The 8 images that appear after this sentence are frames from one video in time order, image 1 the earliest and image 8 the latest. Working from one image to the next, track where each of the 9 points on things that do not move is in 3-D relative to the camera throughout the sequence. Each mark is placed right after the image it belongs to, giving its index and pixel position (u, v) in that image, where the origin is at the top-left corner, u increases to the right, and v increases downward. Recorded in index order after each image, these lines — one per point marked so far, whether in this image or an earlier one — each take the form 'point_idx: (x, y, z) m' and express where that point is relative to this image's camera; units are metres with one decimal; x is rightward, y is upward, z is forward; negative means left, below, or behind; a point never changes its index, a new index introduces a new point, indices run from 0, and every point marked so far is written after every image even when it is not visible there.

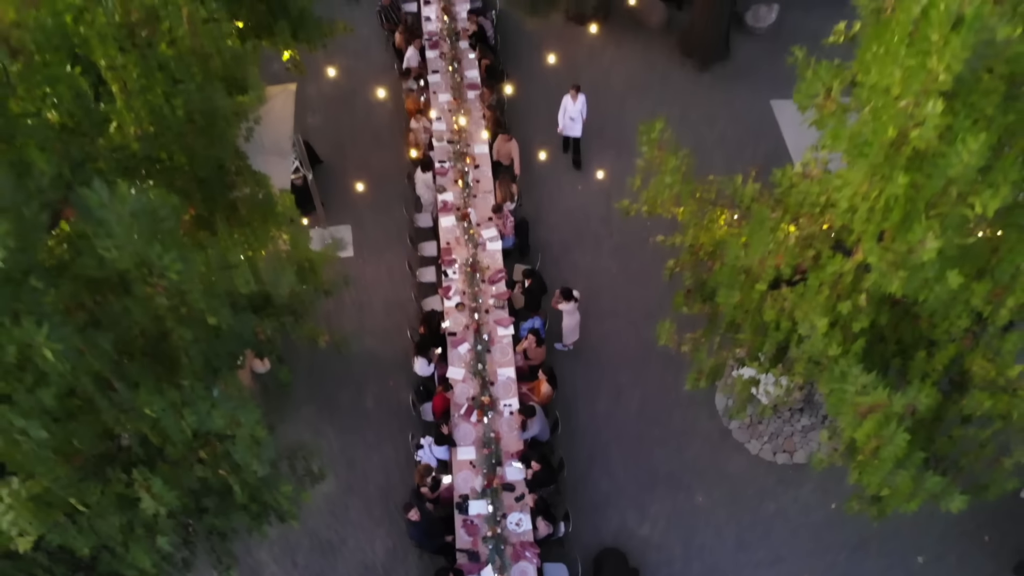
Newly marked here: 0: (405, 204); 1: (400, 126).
0: (-1.3, +1.0, +10.2) m
1: (-1.5, +2.1, +11.0) m
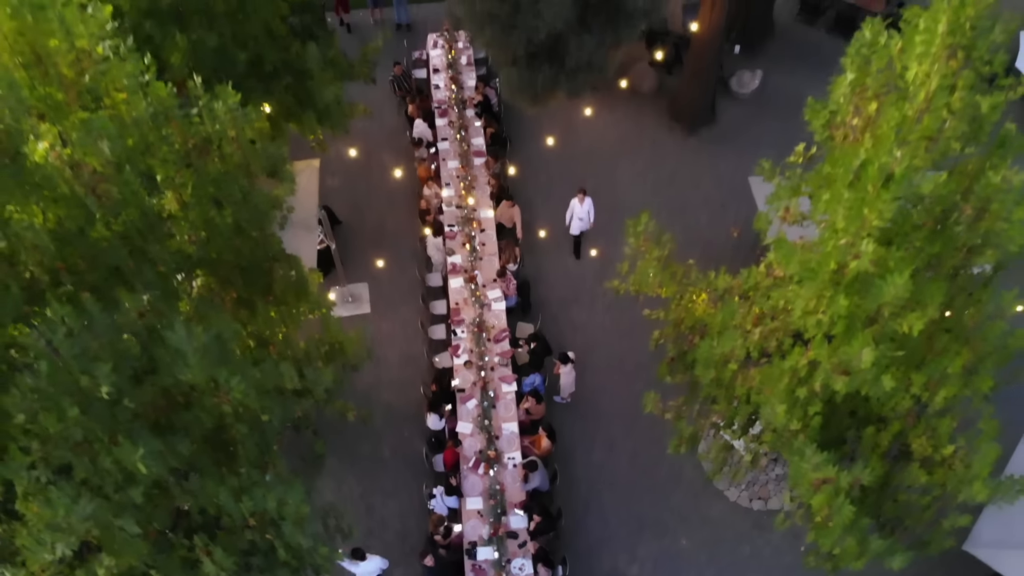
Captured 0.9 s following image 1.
0: (-1.3, +0.4, +11.1) m
1: (-1.4, +1.4, +11.9) m
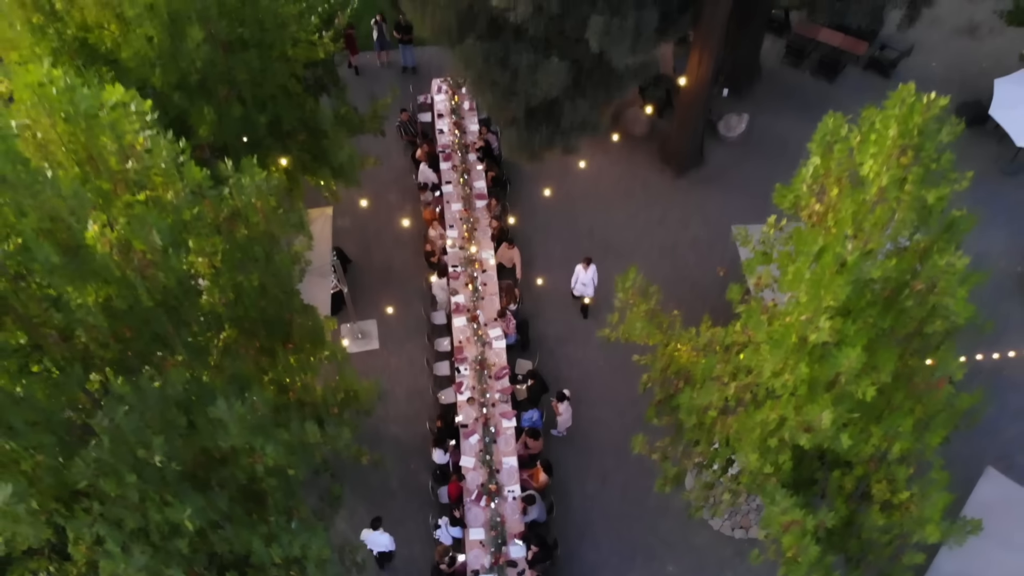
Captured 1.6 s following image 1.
0: (-1.3, -0.2, +11.8) m
1: (-1.4, +0.9, +12.6) m
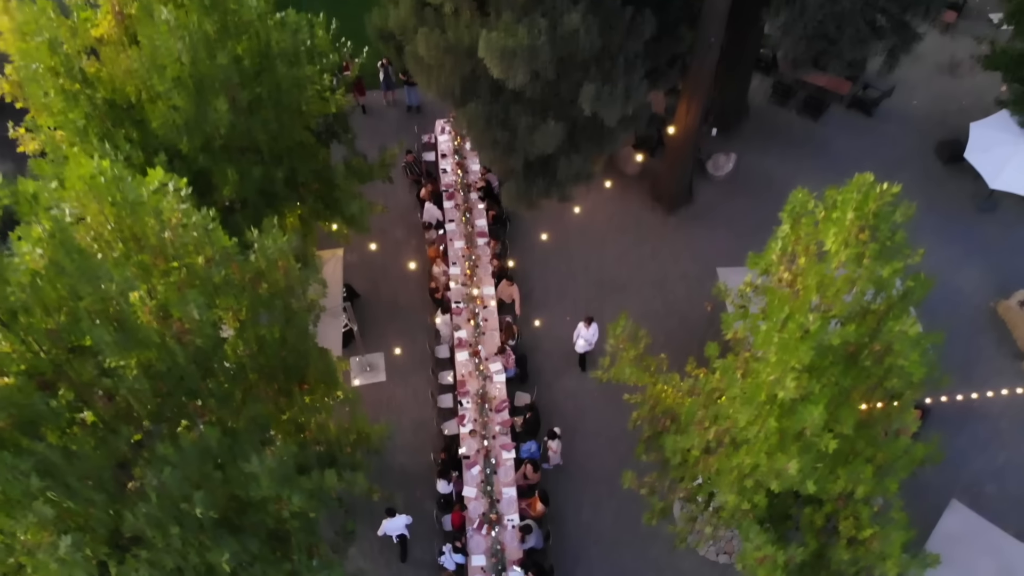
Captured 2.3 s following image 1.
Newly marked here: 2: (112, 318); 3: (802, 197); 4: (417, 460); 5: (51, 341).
0: (-1.3, -0.7, +12.5) m
1: (-1.4, +0.4, +13.3) m
2: (-3.0, -0.2, +6.3) m
3: (+2.5, +0.8, +7.3) m
4: (-1.3, -2.3, +11.3) m
5: (-3.4, -0.4, +6.1) m
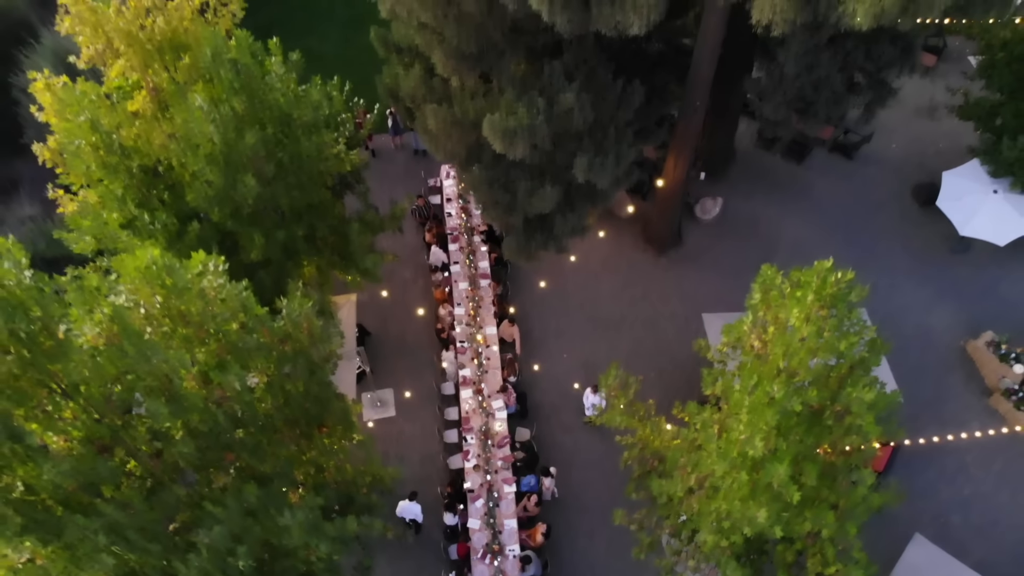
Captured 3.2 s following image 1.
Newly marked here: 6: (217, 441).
0: (-1.3, -1.3, +13.4) m
1: (-1.4, -0.3, +14.2) m
2: (-3.0, -0.9, +7.2) m
3: (+2.6, +0.1, +8.2) m
4: (-1.3, -3.0, +12.2) m
5: (-3.4, -1.0, +7.0) m
6: (-2.8, -1.5, +7.9) m
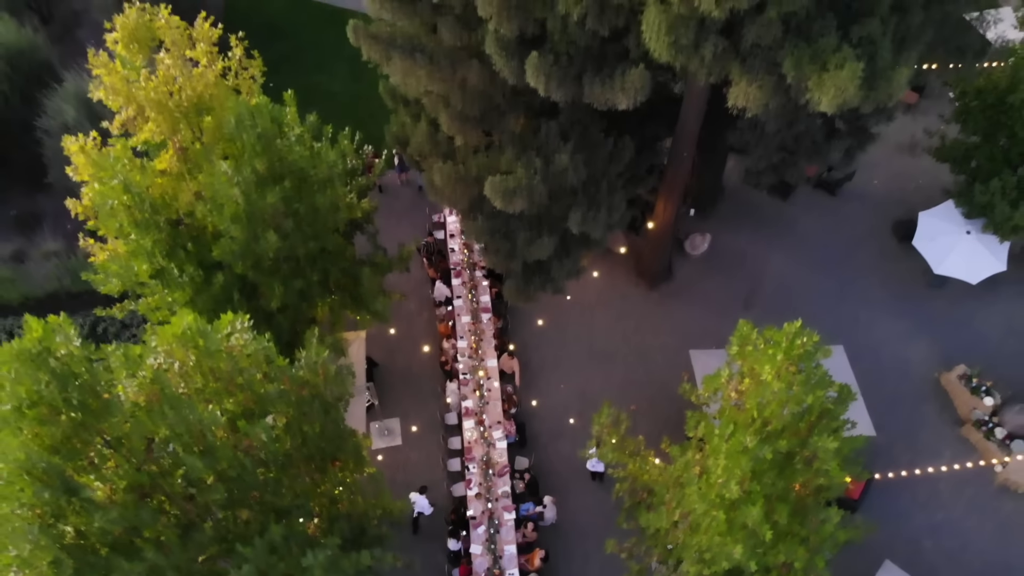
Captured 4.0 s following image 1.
0: (-1.3, -1.9, +14.2) m
1: (-1.4, -0.9, +15.0) m
2: (-3.0, -1.5, +8.0) m
3: (+2.5, -0.5, +9.0) m
4: (-1.3, -3.6, +13.0) m
5: (-3.4, -1.6, +7.8) m
6: (-2.8, -2.1, +8.8) m
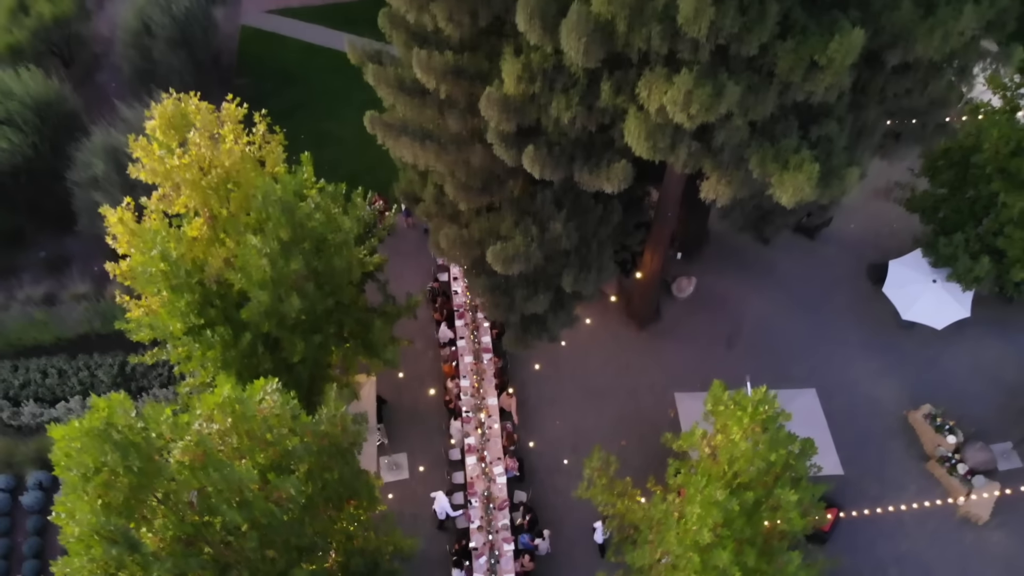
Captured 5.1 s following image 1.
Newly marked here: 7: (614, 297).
0: (-1.3, -2.8, +15.3) m
1: (-1.4, -1.7, +16.1) m
2: (-3.1, -2.3, +9.2) m
3: (+2.5, -1.3, +10.2) m
4: (-1.3, -4.4, +14.1) m
5: (-3.4, -2.4, +8.9) m
6: (-2.8, -2.9, +9.9) m
7: (+2.2, 0.0, +17.1) m
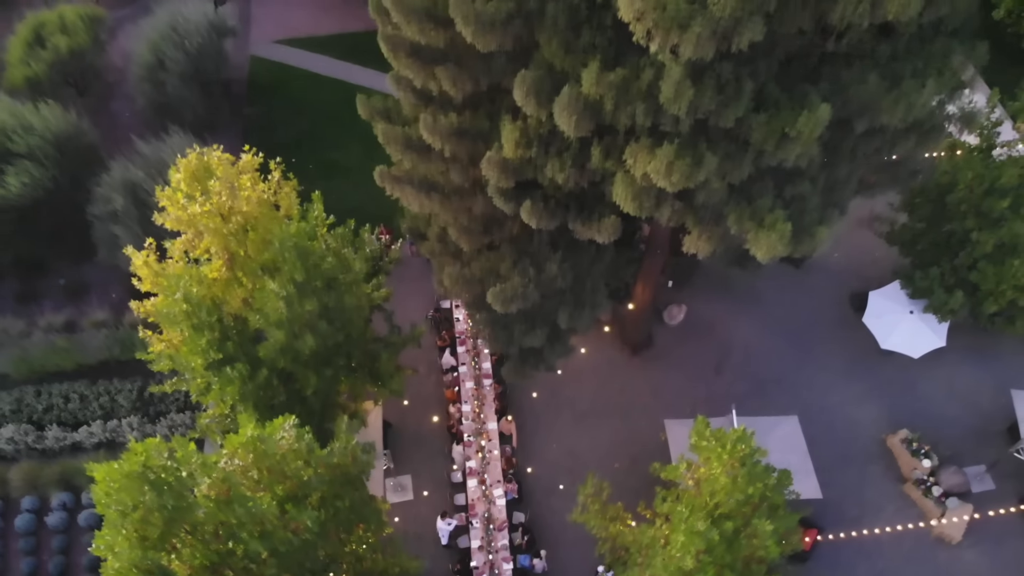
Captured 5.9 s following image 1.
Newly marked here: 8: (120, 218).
0: (-1.3, -3.3, +16.1) m
1: (-1.5, -2.3, +16.9) m
2: (-3.1, -2.9, +10.0) m
3: (+2.5, -1.8, +11.0) m
4: (-1.3, -5.0, +14.9) m
5: (-3.4, -3.0, +9.8) m
6: (-2.9, -3.5, +10.7) m
7: (+2.1, -0.6, +17.9) m
8: (-8.2, +1.5, +17.5) m
